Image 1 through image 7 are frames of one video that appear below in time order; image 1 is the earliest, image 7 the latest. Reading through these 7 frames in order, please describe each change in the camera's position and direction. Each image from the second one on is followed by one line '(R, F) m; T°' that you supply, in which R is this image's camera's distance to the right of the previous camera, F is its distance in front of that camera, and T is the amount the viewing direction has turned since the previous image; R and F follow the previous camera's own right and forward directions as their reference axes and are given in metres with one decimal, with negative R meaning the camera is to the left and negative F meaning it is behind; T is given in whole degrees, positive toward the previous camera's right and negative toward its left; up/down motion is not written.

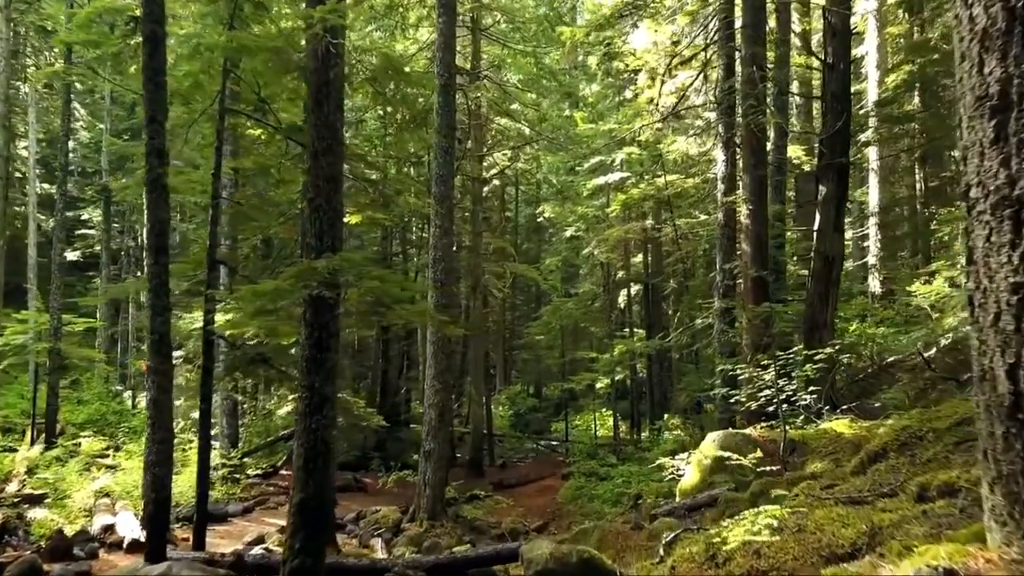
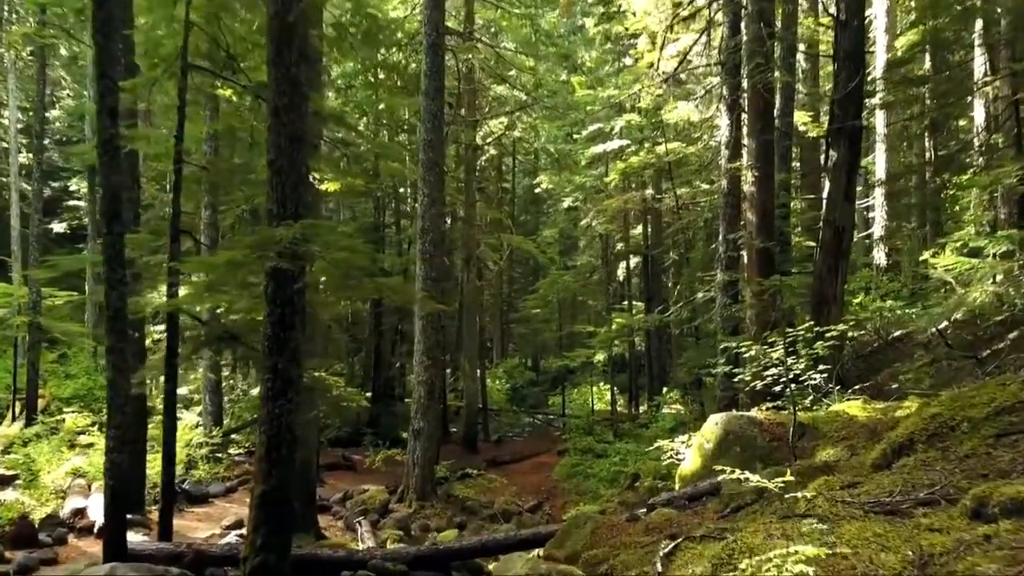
(+0.1, +0.6) m; 0°
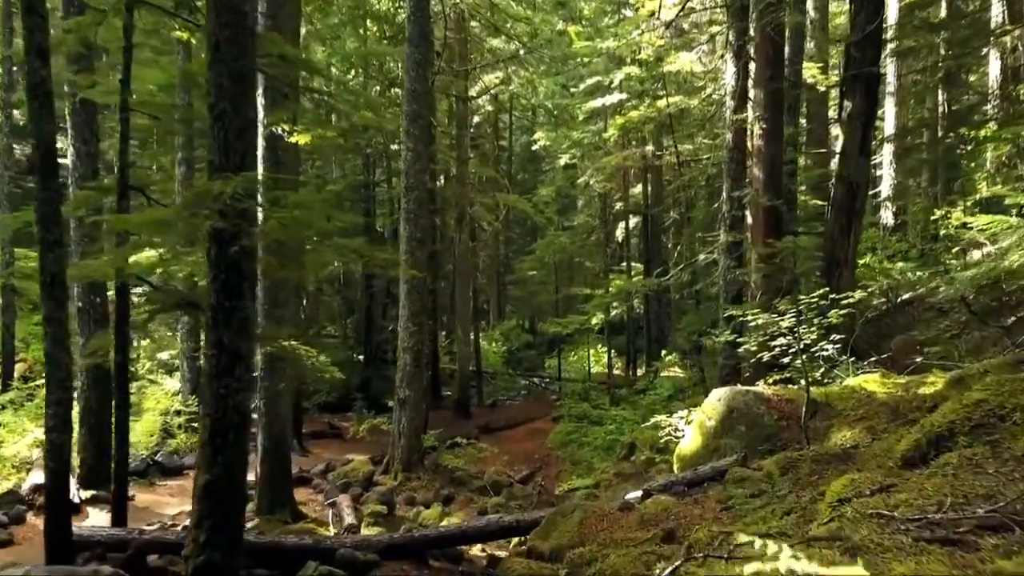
(+0.2, +0.7) m; 0°
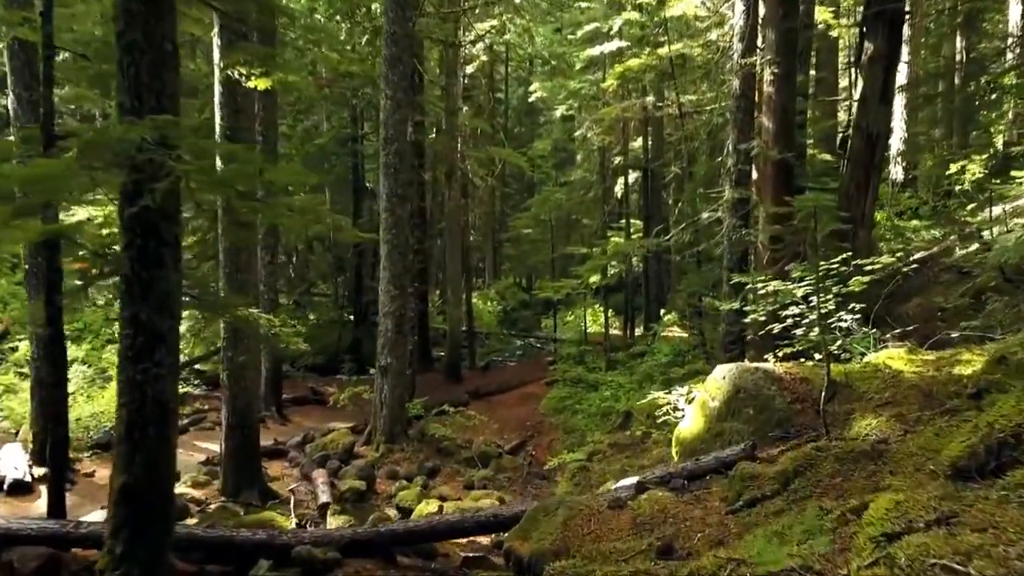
(+0.2, +0.8) m; 0°
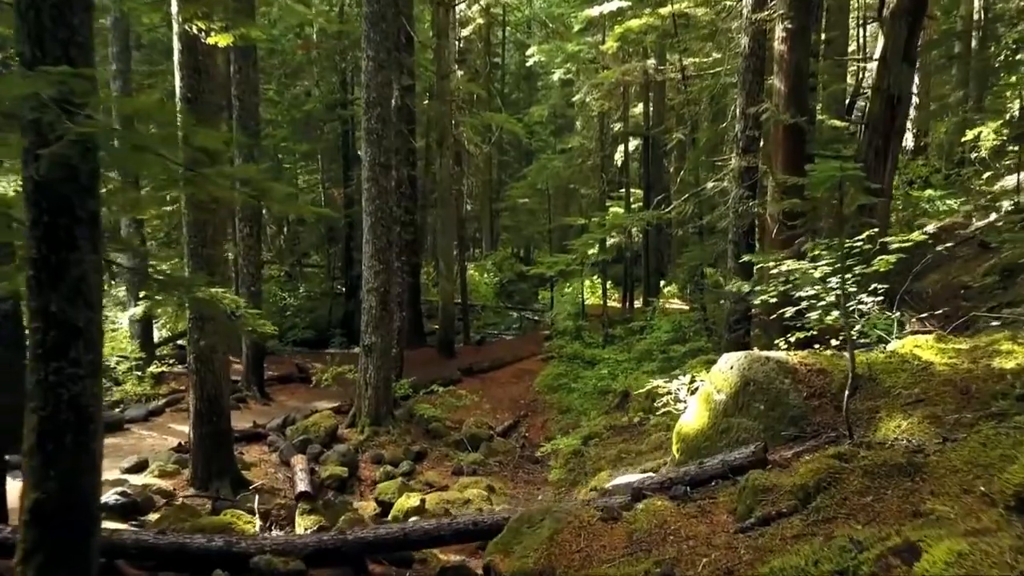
(+0.1, +0.7) m; 0°
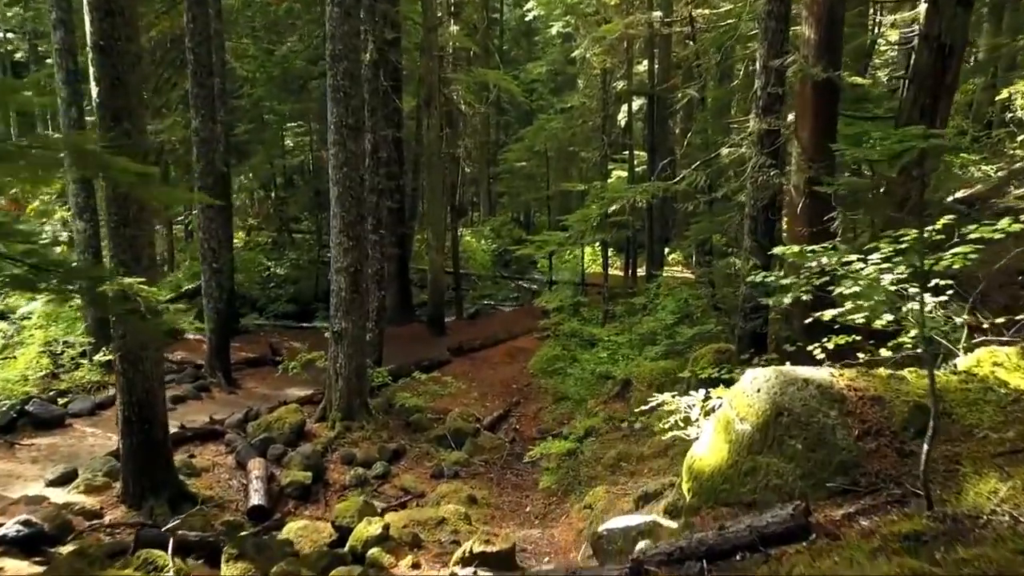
(+0.2, +1.2) m; 0°
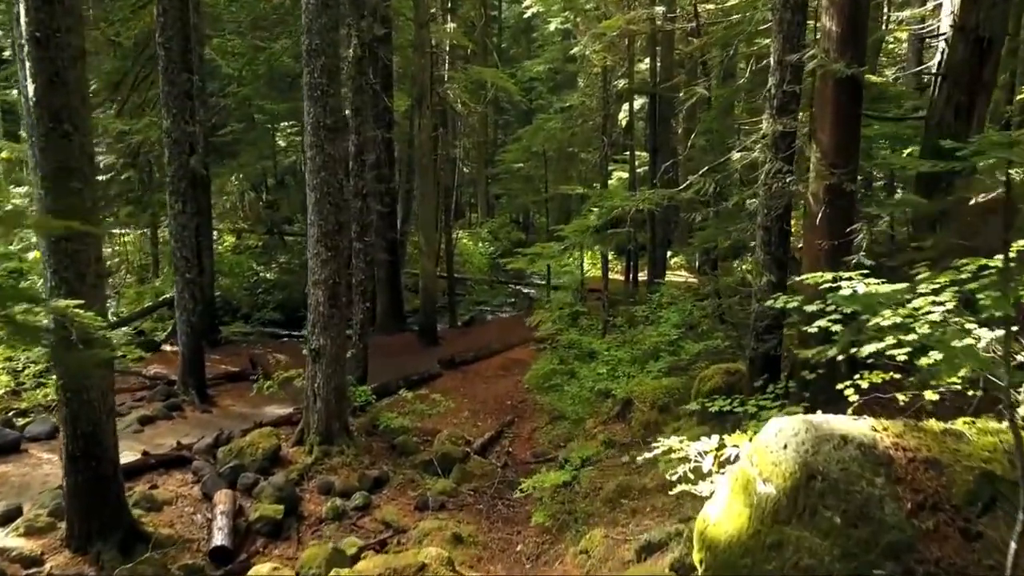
(+0.1, +0.7) m; 0°
